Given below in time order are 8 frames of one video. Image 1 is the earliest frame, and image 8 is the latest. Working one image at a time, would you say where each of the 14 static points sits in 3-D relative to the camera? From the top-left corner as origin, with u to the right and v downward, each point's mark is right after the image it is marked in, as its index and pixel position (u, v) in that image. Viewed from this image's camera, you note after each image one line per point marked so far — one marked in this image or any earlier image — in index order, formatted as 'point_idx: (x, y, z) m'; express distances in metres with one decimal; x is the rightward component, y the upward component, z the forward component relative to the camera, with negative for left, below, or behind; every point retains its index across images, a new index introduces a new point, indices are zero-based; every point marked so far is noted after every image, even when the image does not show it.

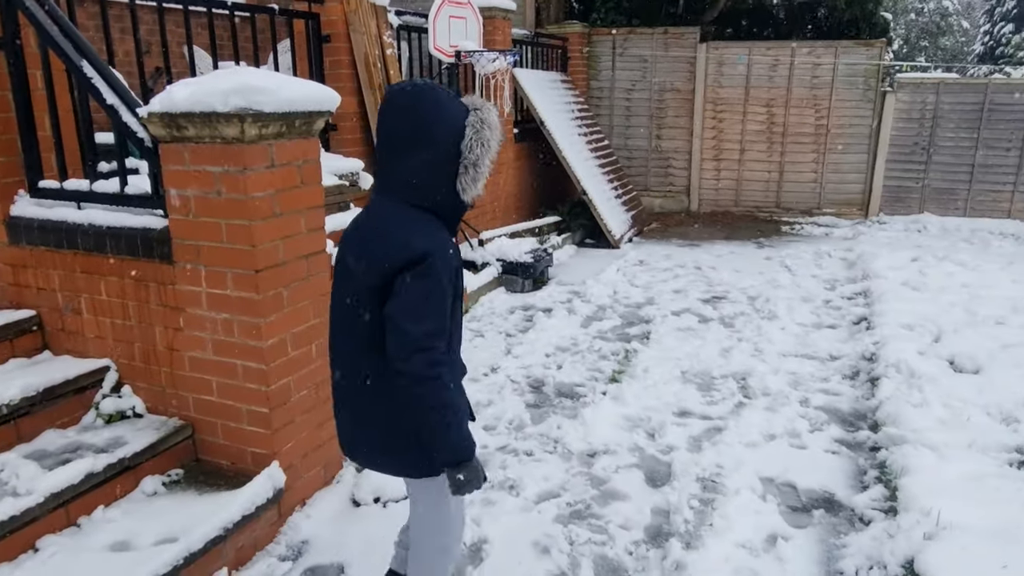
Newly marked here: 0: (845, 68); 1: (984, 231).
0: (+3.9, +2.6, +8.7) m
1: (+5.4, +0.7, +8.4) m
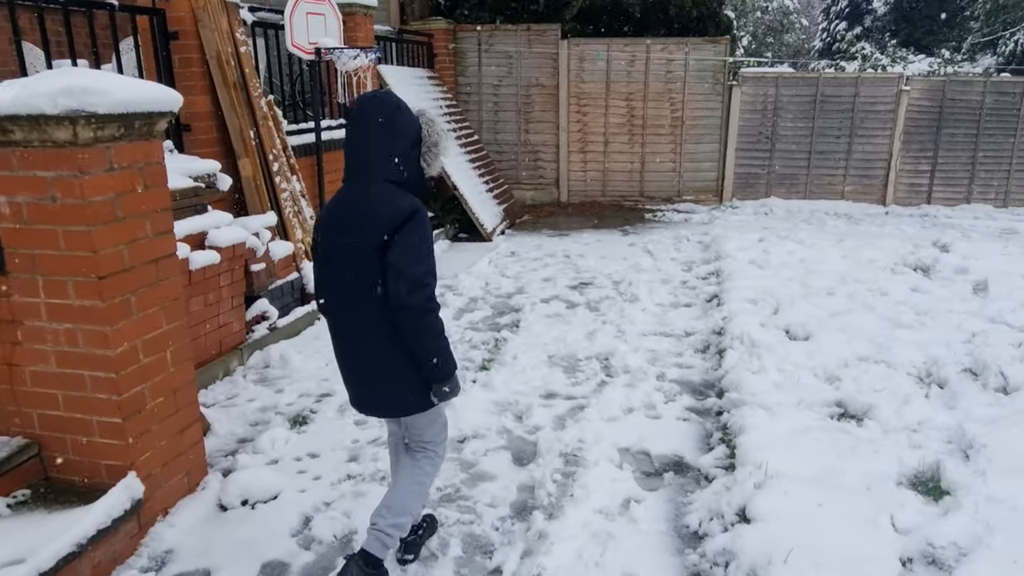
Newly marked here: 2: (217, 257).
0: (+2.3, +2.8, +9.2) m
1: (+3.9, +1.0, +9.2) m
2: (-1.6, +0.2, +3.9) m
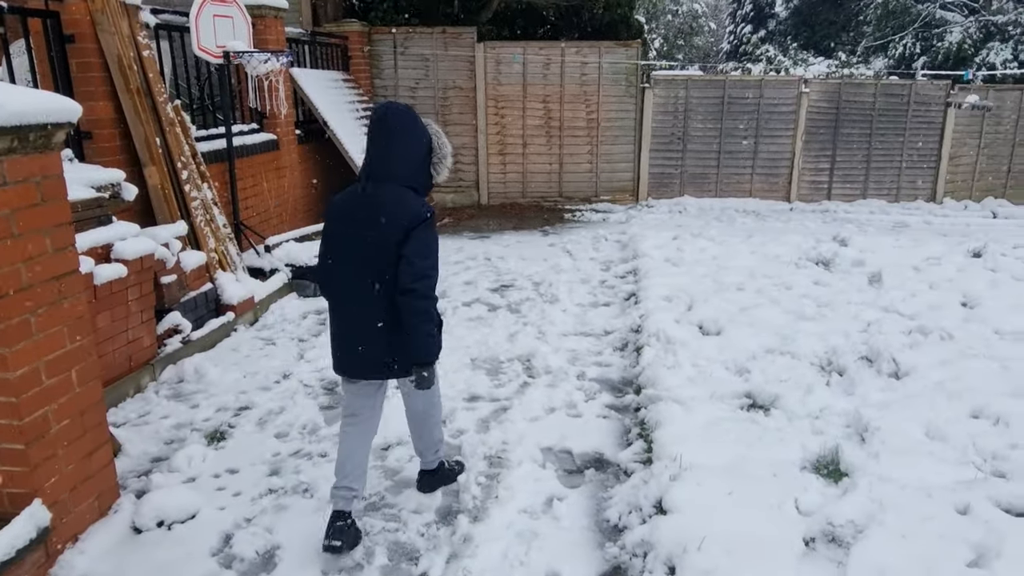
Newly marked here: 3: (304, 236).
0: (+1.3, +2.9, +9.4) m
1: (+2.9, +1.0, +9.6) m
2: (-2.0, +0.1, +3.7) m
3: (-1.8, +0.5, +6.4) m
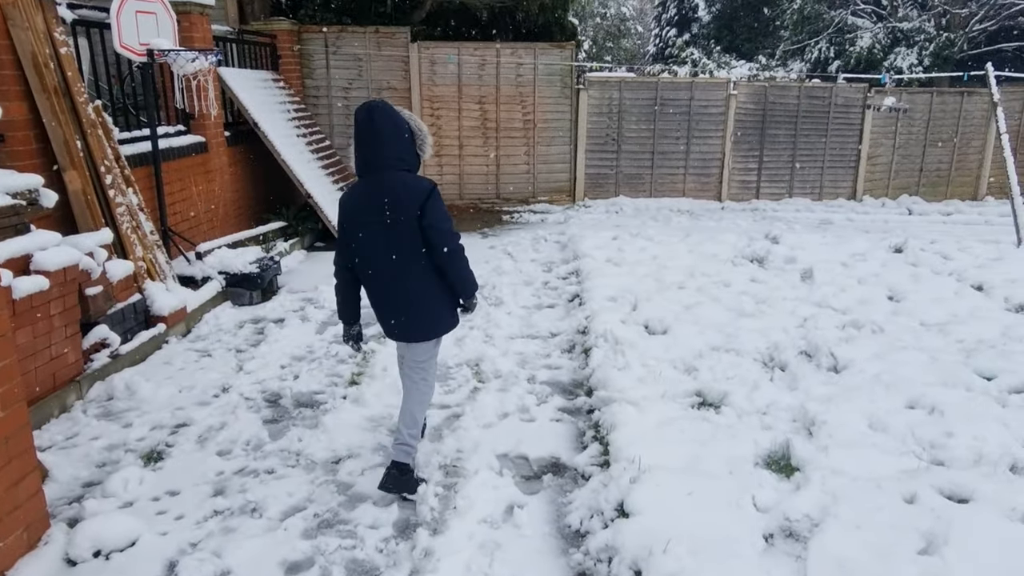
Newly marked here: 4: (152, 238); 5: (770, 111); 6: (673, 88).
0: (+0.4, +2.9, +9.5) m
1: (+2.1, +1.1, +9.8) m
2: (-2.2, 0.0, +3.5) m
3: (-2.3, +0.4, +6.2) m
4: (-2.5, +0.3, +5.0) m
5: (+3.6, +2.5, +10.2) m
6: (+2.2, +2.7, +9.9) m
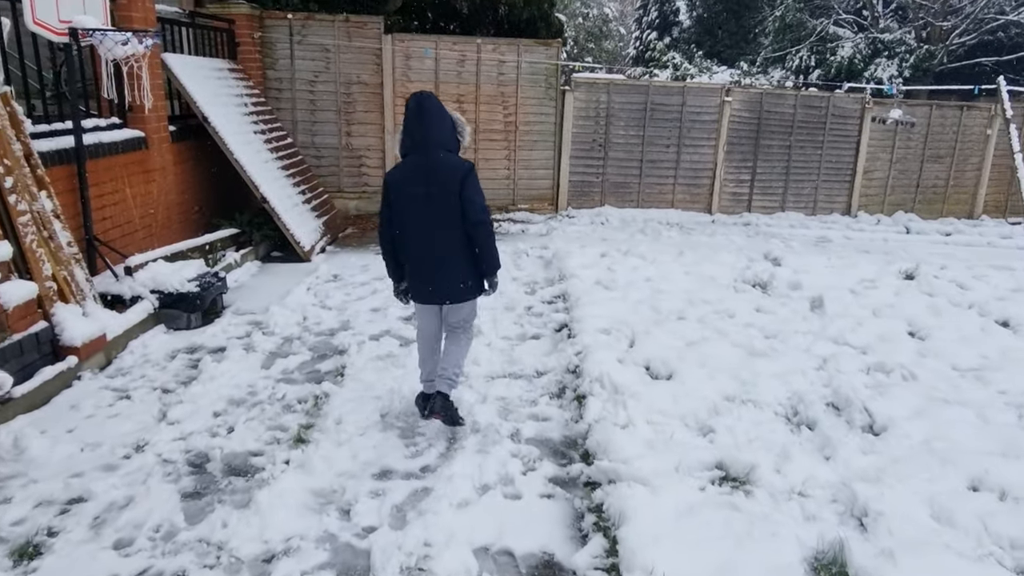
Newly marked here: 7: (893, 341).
0: (+0.2, +2.7, +8.8) m
1: (+1.8, +0.8, +9.2) m
2: (-2.3, -0.1, +2.7) m
3: (-2.5, +0.3, +5.4) m
4: (-2.6, +0.2, +4.2) m
5: (+3.3, +2.2, +9.7) m
6: (+1.9, +2.5, +9.3) m
7: (+2.6, -0.4, +4.9) m
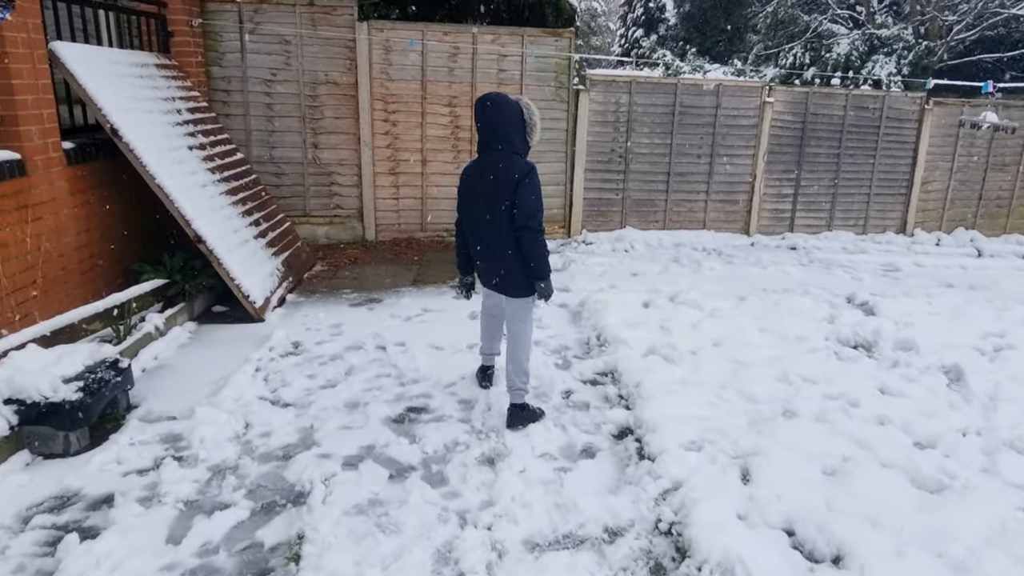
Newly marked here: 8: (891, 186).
0: (+0.2, +2.2, +7.2) m
1: (+1.8, +0.4, +7.7) m
2: (-2.0, -0.6, +1.1) m
3: (-2.3, -0.2, +3.8) m
4: (-2.4, -0.2, +2.6) m
5: (+3.3, +1.8, +8.2) m
6: (+1.9, +2.1, +7.8) m
7: (+2.7, -0.8, +3.4) m
8: (+4.5, +1.2, +8.7) m
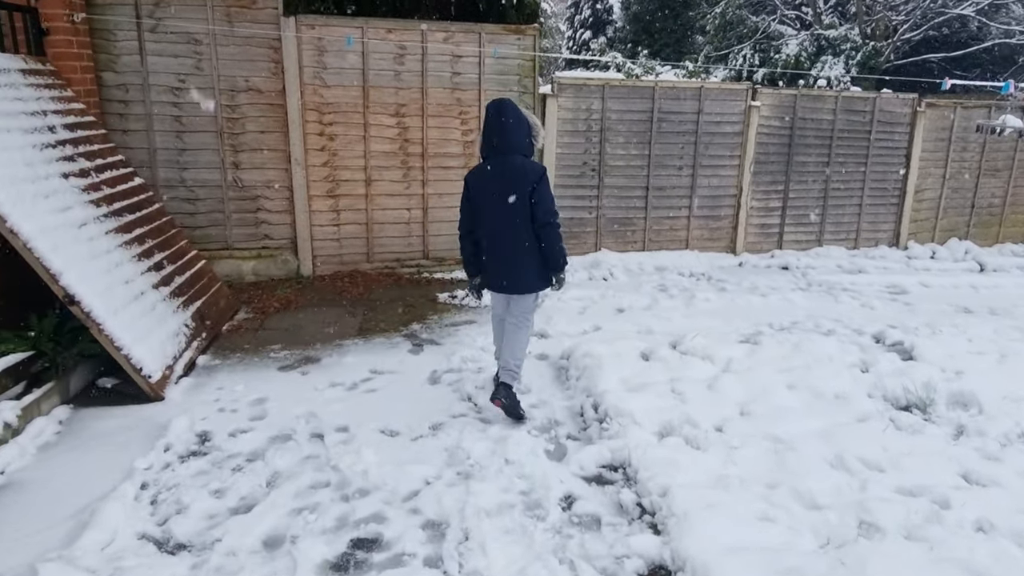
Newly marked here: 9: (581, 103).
0: (-0.2, +1.9, +6.2) m
1: (+1.5, +0.2, +6.8) m
2: (-1.9, -0.9, -0.1) m
3: (-2.4, -0.6, +2.6) m
4: (-2.3, -0.6, +1.4) m
5: (+2.9, +1.6, +7.4) m
6: (+1.5, +1.8, +6.9) m
7: (+2.7, -1.0, +2.6) m
8: (+4.0, +1.0, +8.0) m
9: (+0.6, +1.7, +6.7) m
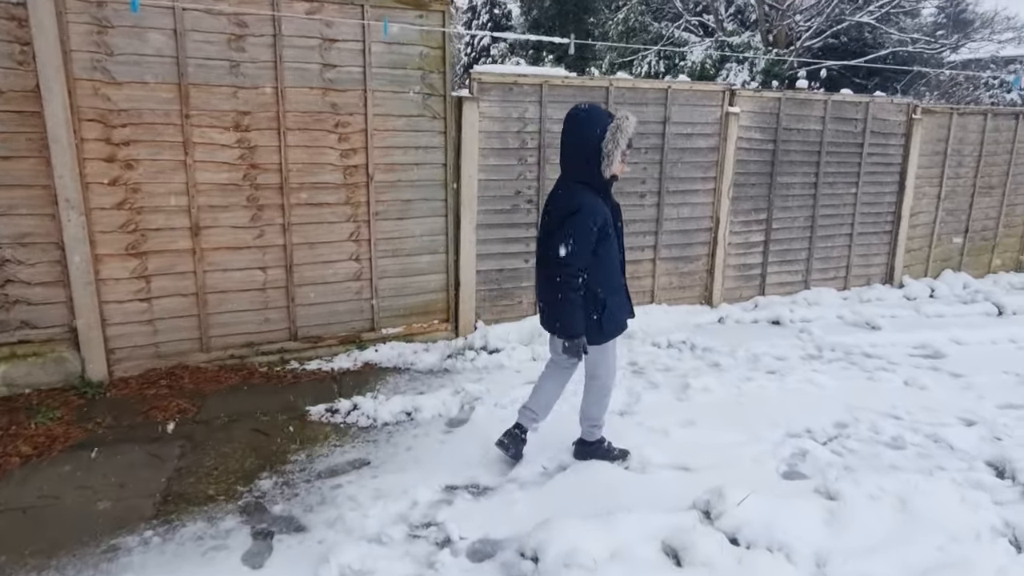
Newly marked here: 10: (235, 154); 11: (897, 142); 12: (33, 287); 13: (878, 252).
0: (-0.7, +1.4, +4.2) m
1: (+0.9, -0.3, +5.0) m
2: (-1.5, -1.4, -2.3) m
3: (-2.4, -1.1, +0.3) m
4: (-2.2, -1.2, -0.9) m
5: (+2.2, +1.2, +5.8) m
6: (+0.9, +1.3, +5.1) m
7: (+2.7, -1.4, +1.0) m
8: (+3.2, +0.6, +6.5) m
9: (0.0, +1.2, +4.7) m
10: (-1.5, +0.7, +4.0) m
11: (+3.4, +1.3, +6.4) m
12: (-2.4, 0.0, +3.8) m
13: (+3.3, +0.3, +6.6) m
